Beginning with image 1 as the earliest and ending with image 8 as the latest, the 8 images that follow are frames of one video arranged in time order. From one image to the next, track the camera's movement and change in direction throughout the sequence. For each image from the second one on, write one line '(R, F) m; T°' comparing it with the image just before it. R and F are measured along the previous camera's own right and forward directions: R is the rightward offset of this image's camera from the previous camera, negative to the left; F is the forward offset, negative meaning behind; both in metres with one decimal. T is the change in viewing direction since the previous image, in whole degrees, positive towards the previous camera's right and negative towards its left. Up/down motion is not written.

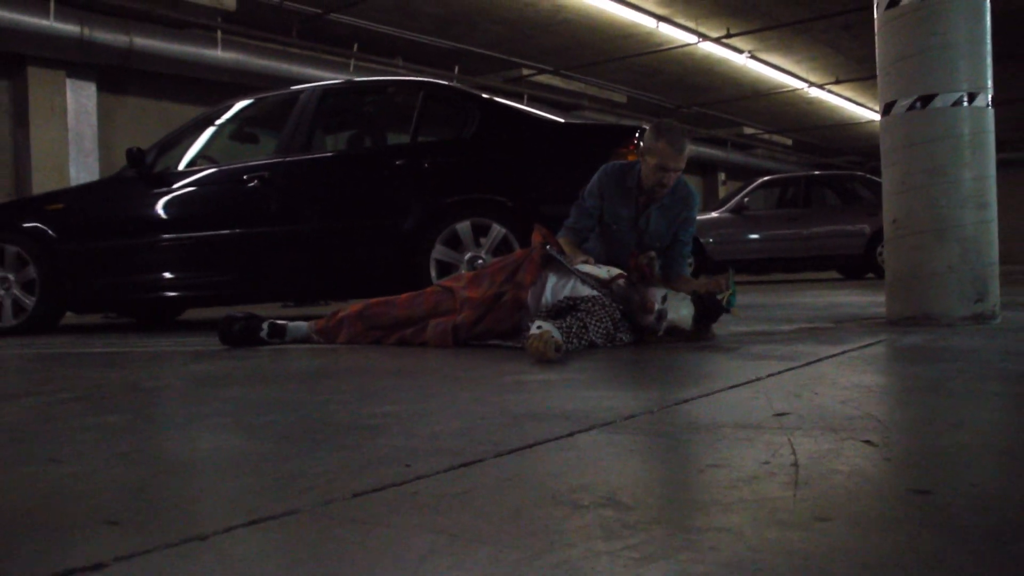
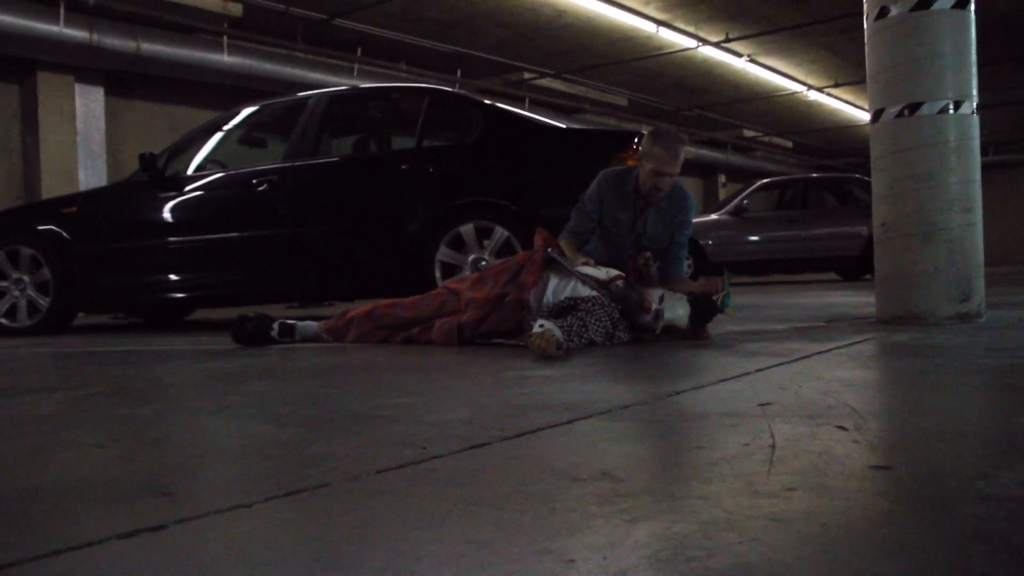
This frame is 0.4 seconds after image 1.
(0.0, -0.1) m; 0°
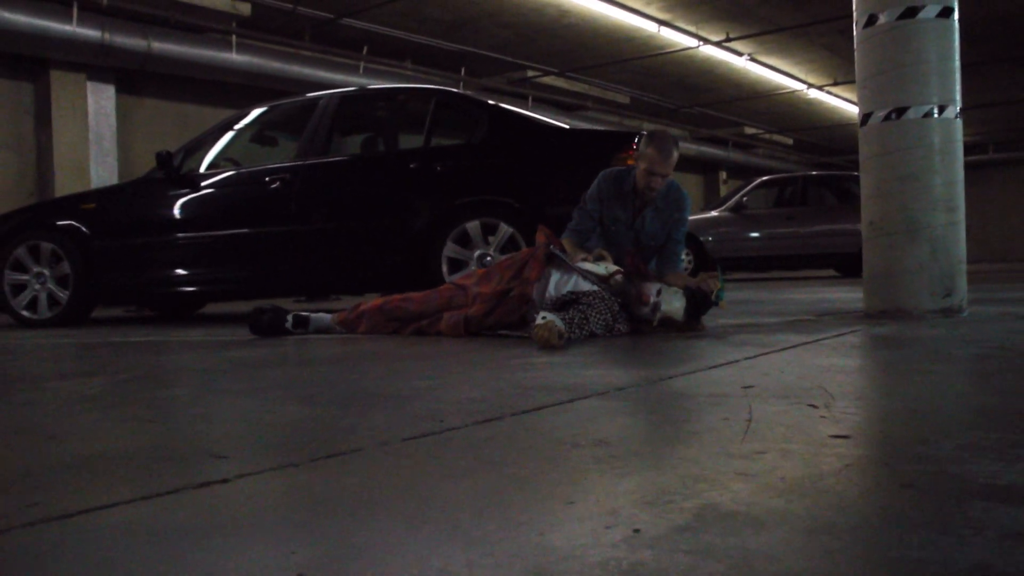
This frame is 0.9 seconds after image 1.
(0.0, -0.2) m; 0°
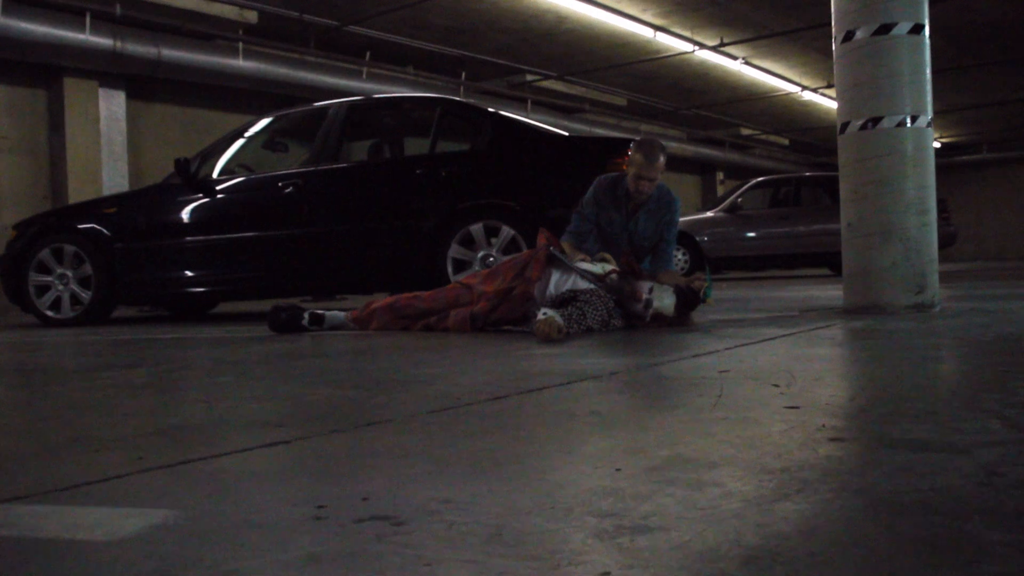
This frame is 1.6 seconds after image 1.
(0.0, -0.3) m; 0°
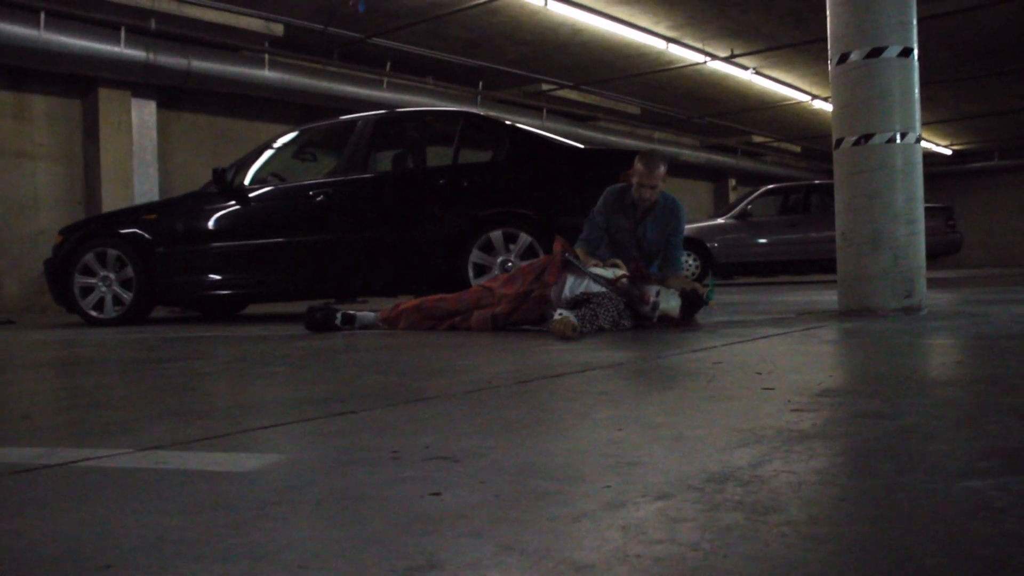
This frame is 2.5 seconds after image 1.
(0.0, -0.4) m; -1°
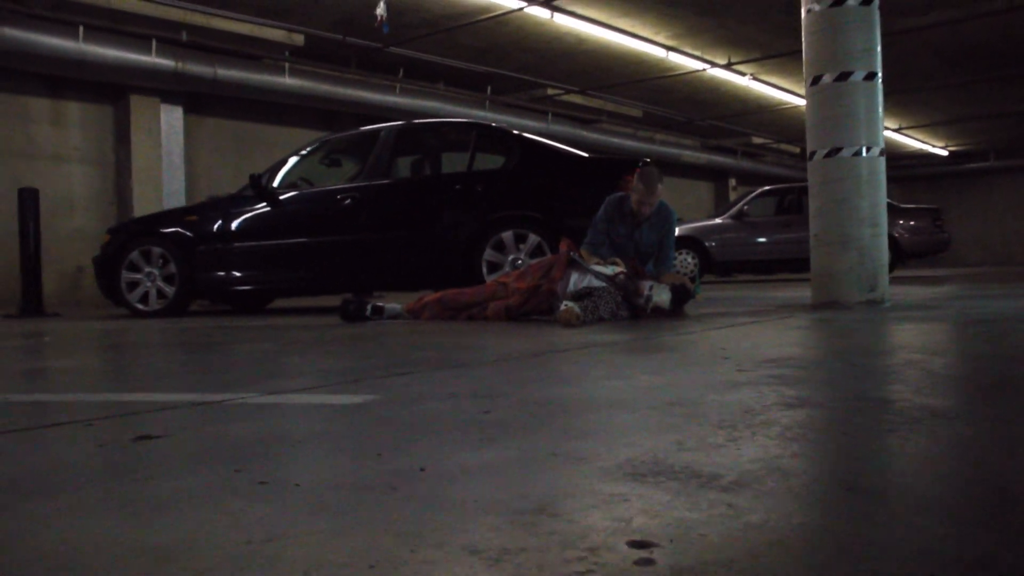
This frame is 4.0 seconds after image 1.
(0.0, -0.6) m; 0°
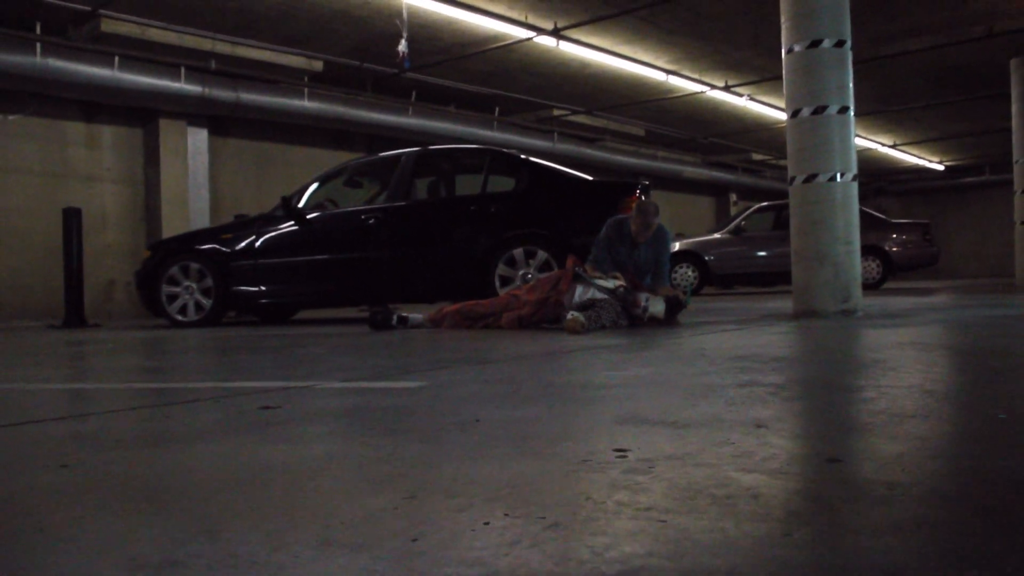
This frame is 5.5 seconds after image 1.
(0.0, -0.6) m; 0°
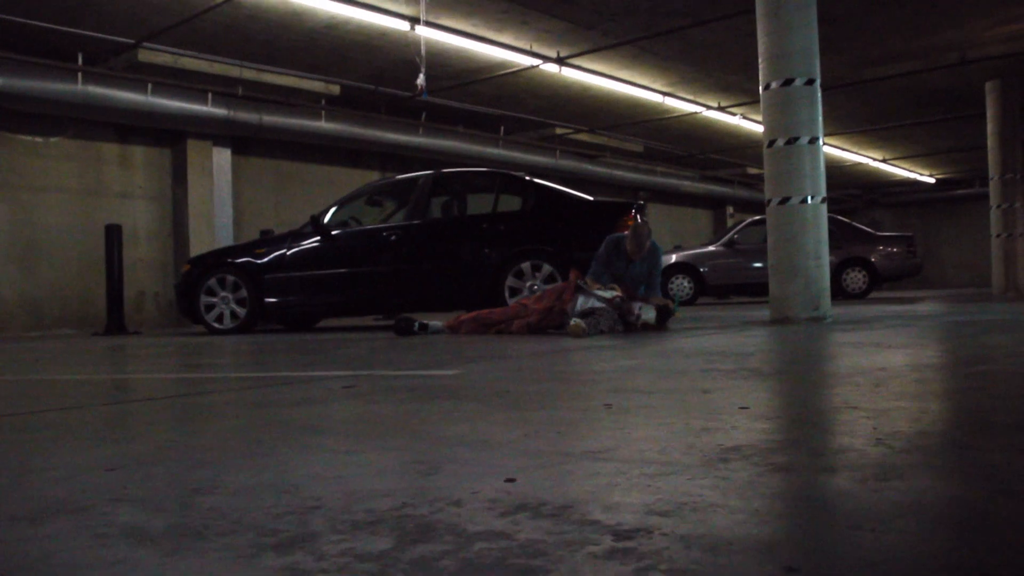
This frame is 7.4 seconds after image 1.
(-0.1, -0.8) m; 0°
